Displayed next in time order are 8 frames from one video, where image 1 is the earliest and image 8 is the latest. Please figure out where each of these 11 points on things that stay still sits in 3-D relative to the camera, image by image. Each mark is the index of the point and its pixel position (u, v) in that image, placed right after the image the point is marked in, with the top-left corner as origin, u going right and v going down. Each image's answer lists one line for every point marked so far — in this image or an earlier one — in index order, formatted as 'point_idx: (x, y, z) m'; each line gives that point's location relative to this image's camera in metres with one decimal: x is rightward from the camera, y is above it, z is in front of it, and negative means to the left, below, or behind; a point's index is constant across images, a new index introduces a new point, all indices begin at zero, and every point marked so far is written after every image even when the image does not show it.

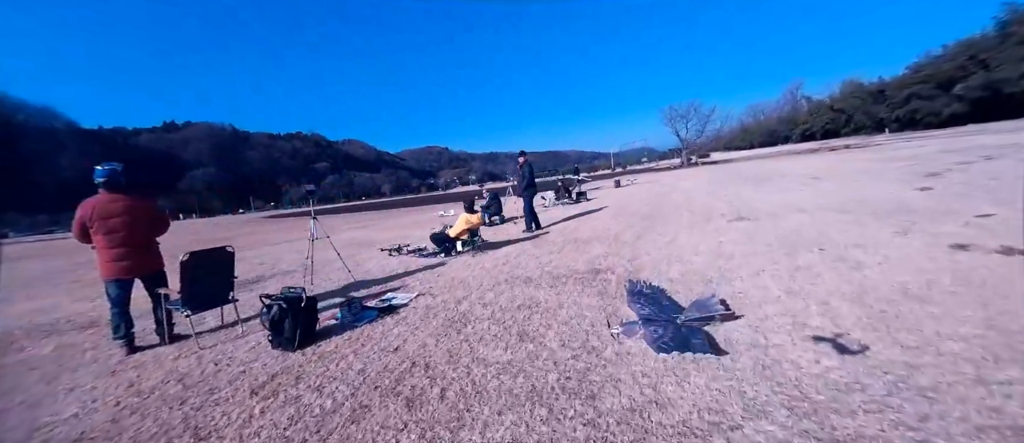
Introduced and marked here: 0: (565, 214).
0: (+2.4, +0.4, +14.7) m
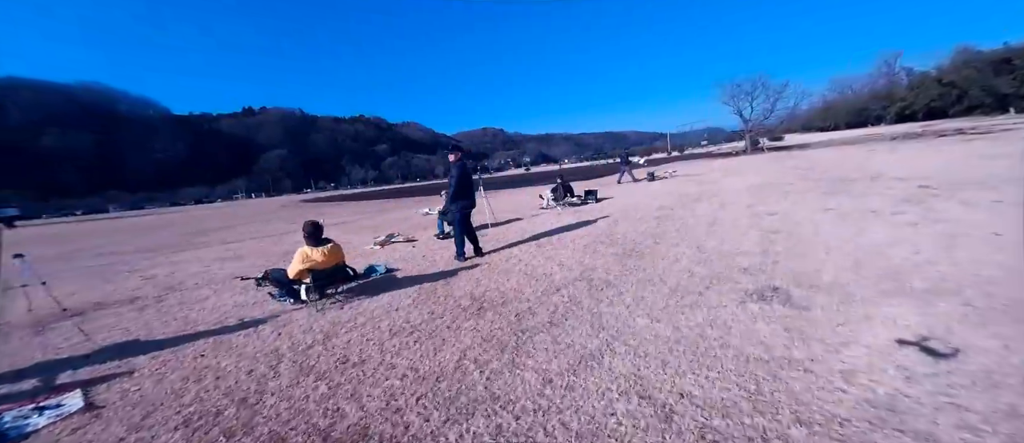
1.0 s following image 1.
0: (+1.2, -0.1, +10.6) m
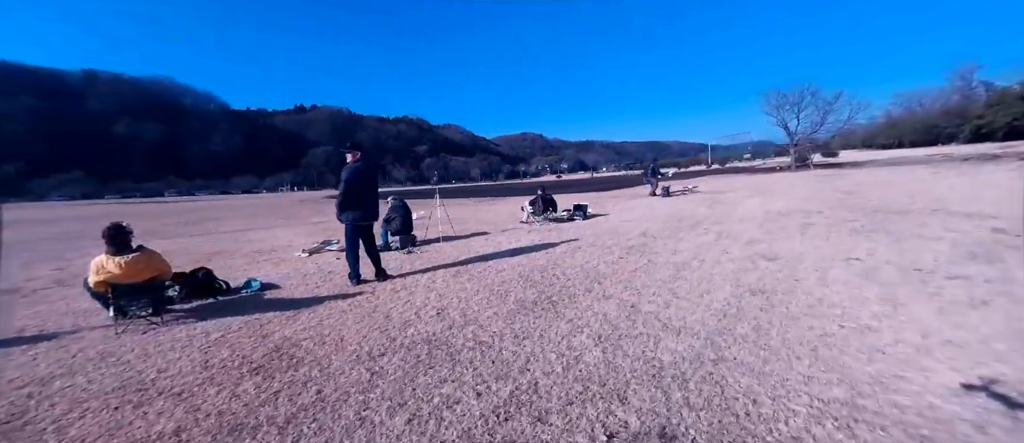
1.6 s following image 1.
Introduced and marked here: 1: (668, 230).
0: (-0.2, -0.6, +8.7) m
1: (+3.7, -0.2, +8.6) m
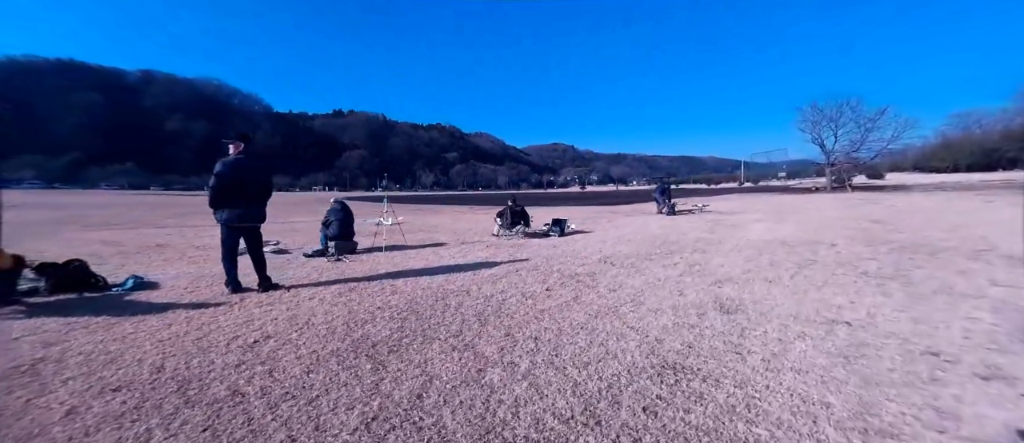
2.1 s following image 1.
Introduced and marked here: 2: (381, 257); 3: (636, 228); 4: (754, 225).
0: (-1.5, -0.8, +7.4) m
1: (+2.4, -0.7, +7.0) m
2: (-2.8, -0.7, +8.0) m
3: (+3.7, -0.2, +11.1) m
4: (+6.5, -0.1, +9.8) m
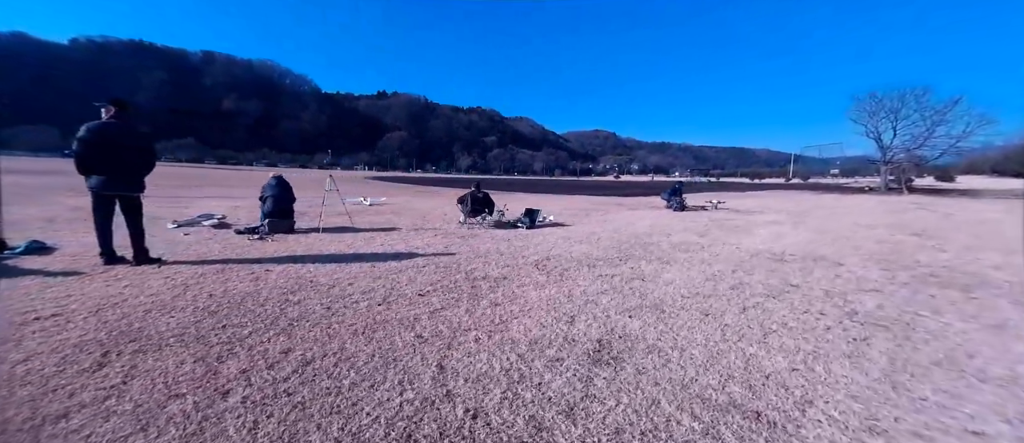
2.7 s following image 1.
0: (-2.7, -0.5, +6.6) m
1: (+1.1, -0.6, +5.7) m
2: (-4.0, -0.3, +7.2) m
3: (+2.9, -0.1, +9.6) m
4: (+5.5, -0.2, +8.1) m
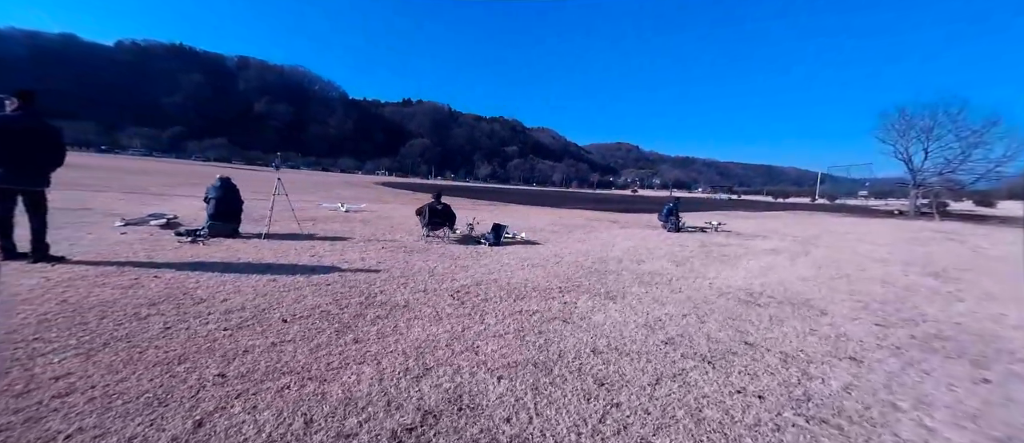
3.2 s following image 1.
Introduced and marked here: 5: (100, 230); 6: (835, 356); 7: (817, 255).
0: (-3.7, -0.7, +6.0) m
1: (+0.1, -0.9, +4.9) m
2: (-4.9, -0.4, +6.7) m
3: (+2.1, -0.5, +8.7) m
4: (+4.6, -0.8, +7.0) m
5: (-7.8, -0.2, +6.9) m
6: (+2.7, -1.1, +3.1) m
7: (+6.6, -0.7, +7.9) m
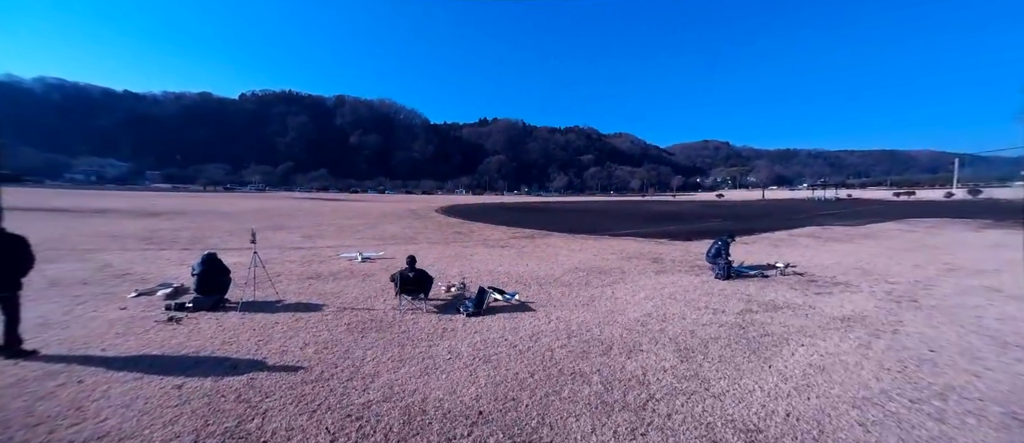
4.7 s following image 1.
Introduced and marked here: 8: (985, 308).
0: (-4.4, -2.0, +5.7) m
1: (-0.9, -2.1, +3.9) m
2: (-5.5, -1.8, +6.7) m
3: (+1.8, -1.7, +7.2) m
4: (+3.9, -1.8, +5.0) m
5: (-8.2, -1.7, +7.6) m
6: (+1.3, -2.1, +1.5) m
7: (+6.1, -1.7, +5.4) m
8: (+8.2, -1.5, +6.2) m
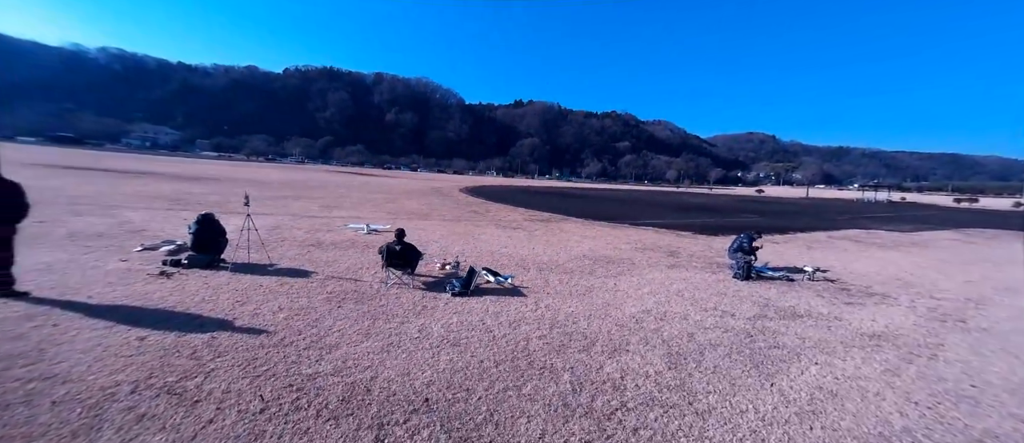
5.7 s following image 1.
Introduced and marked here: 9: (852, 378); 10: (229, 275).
0: (-4.7, -1.4, +5.7) m
1: (-1.4, -1.7, +3.6) m
2: (-5.7, -1.1, +6.8) m
3: (+1.6, -1.4, +6.6) m
4: (+3.5, -1.7, +4.3) m
5: (-8.3, -0.8, +7.9) m
6: (+0.5, -2.0, +1.0) m
7: (+5.7, -1.7, +4.5) m
8: (+7.9, -1.7, +5.1) m
9: (+4.0, -1.7, +4.2) m
10: (-5.3, -1.1, +7.0) m
